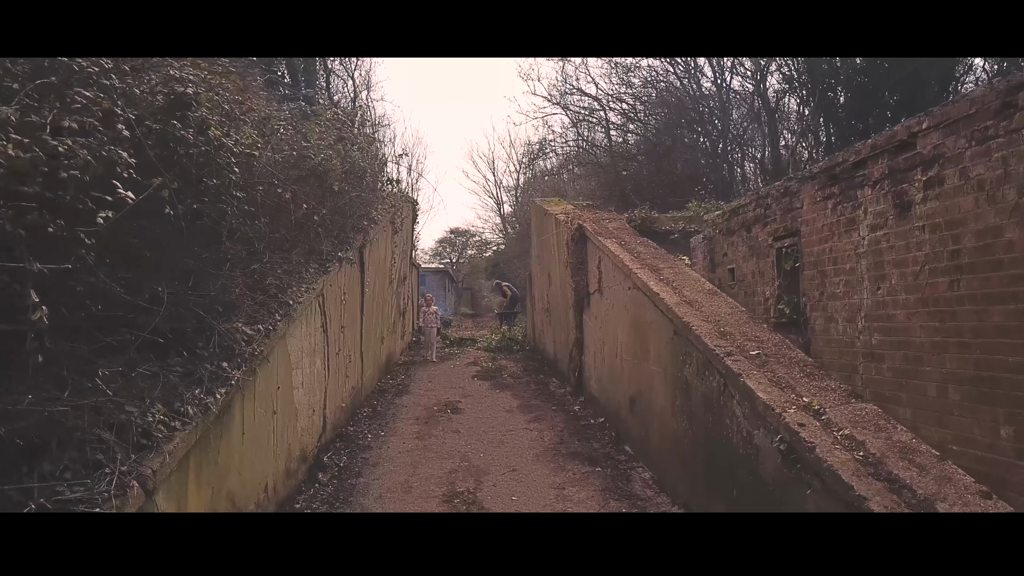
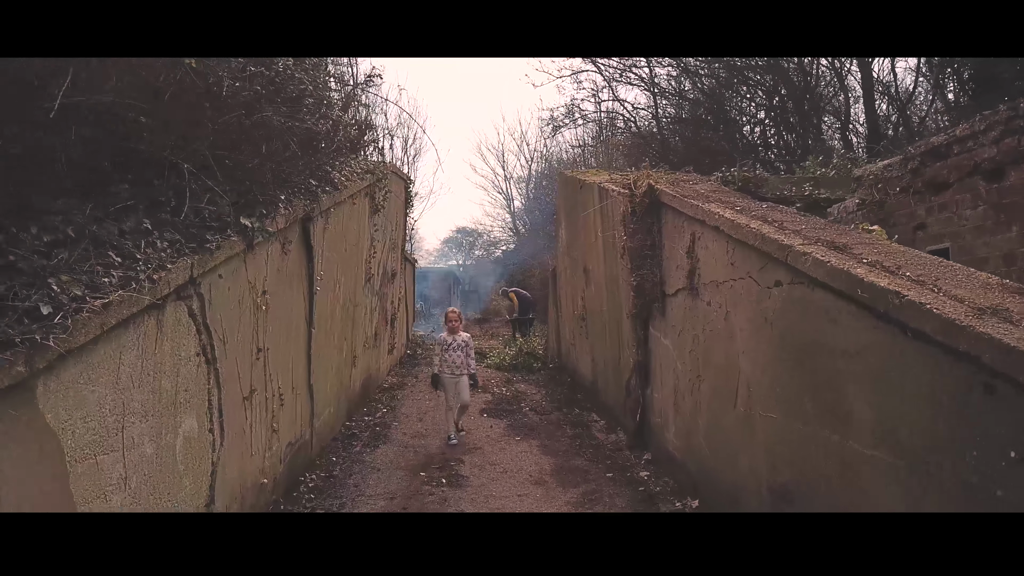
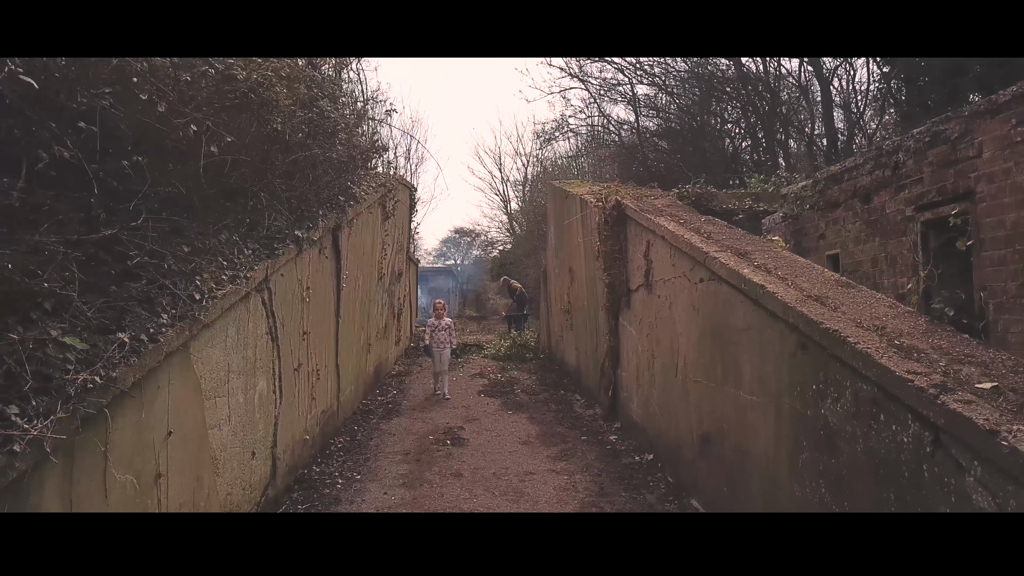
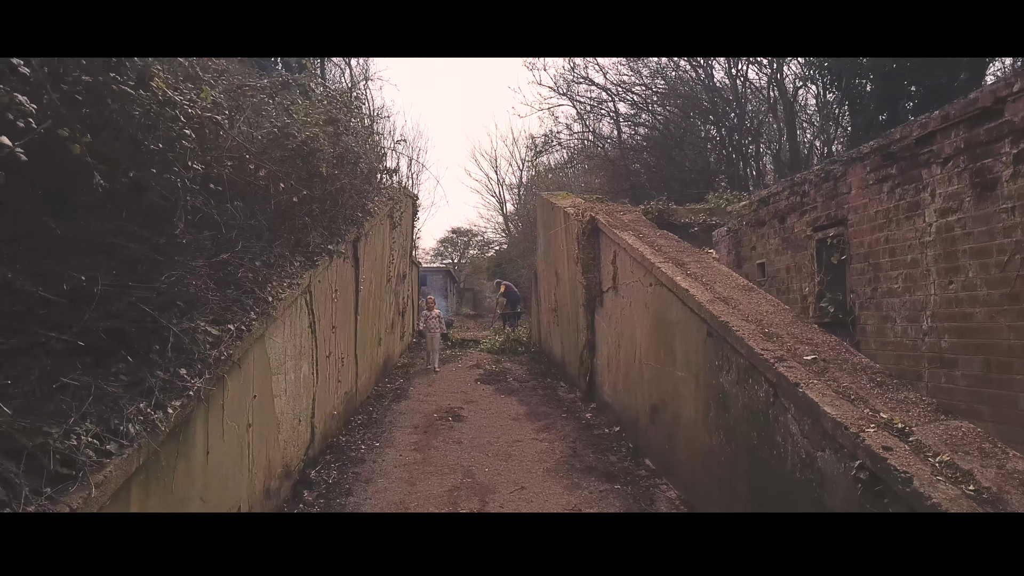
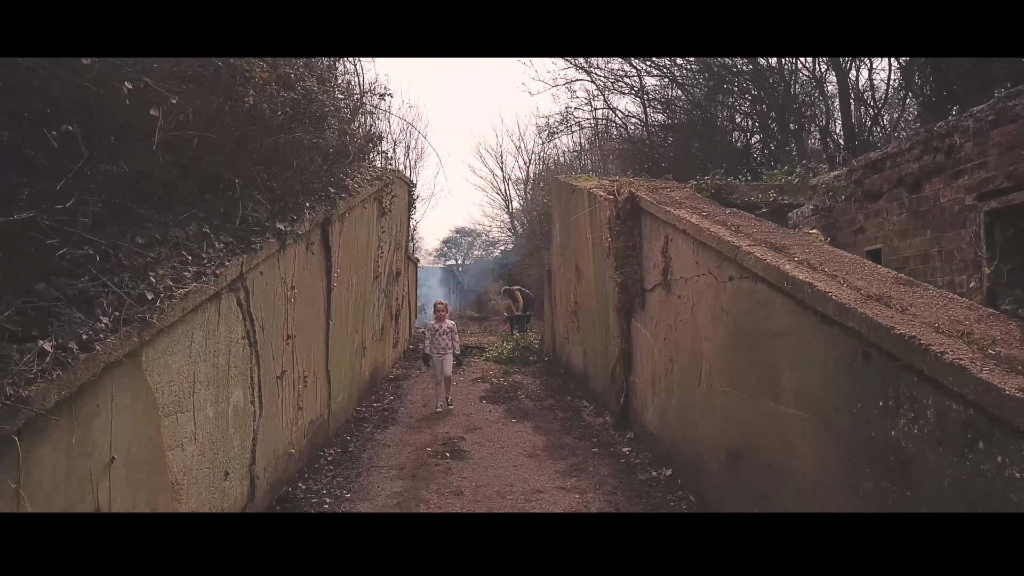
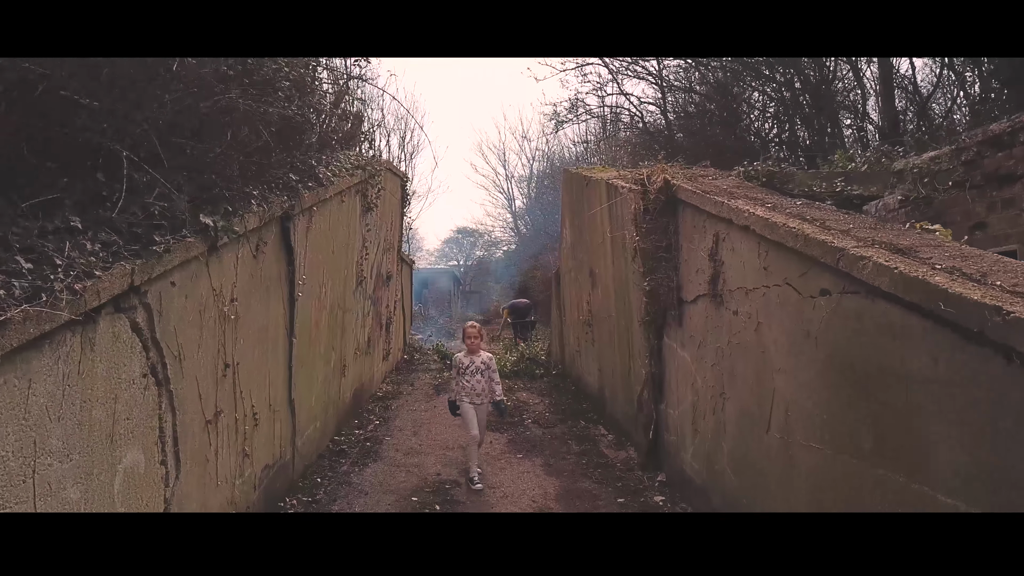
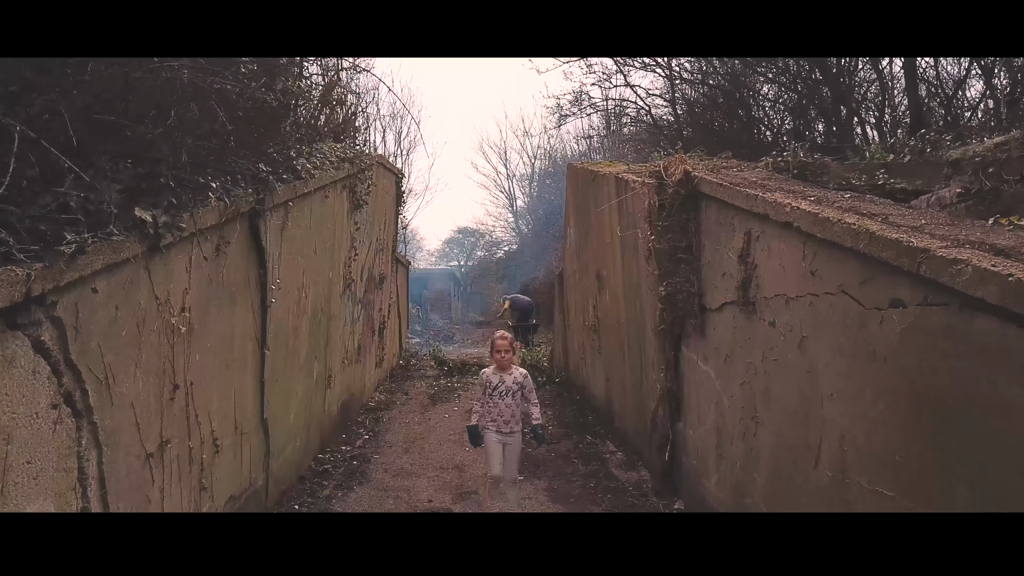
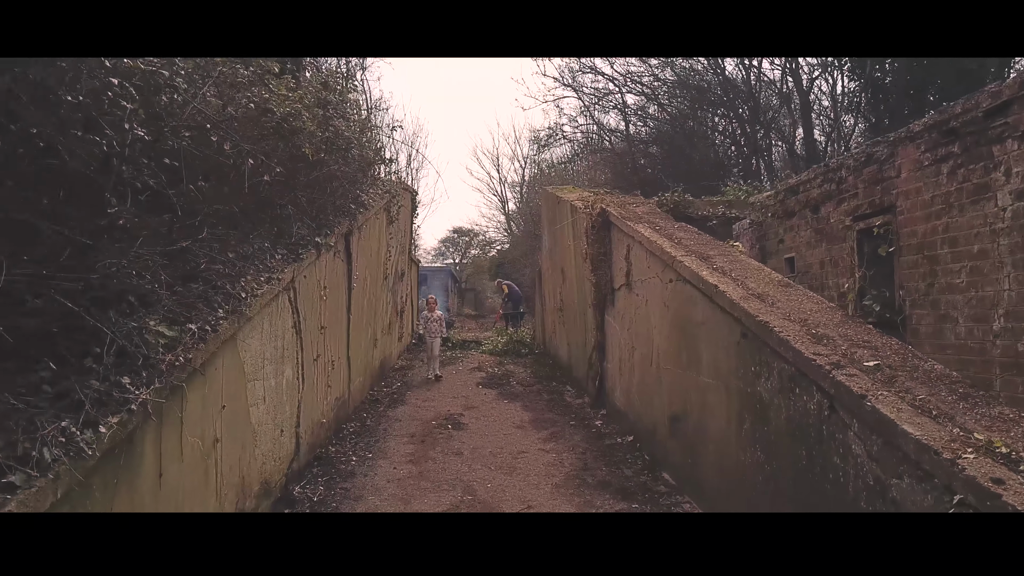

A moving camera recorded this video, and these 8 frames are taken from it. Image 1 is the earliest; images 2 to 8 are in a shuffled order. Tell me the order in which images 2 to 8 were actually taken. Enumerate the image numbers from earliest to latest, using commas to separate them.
4, 8, 3, 5, 2, 6, 7
